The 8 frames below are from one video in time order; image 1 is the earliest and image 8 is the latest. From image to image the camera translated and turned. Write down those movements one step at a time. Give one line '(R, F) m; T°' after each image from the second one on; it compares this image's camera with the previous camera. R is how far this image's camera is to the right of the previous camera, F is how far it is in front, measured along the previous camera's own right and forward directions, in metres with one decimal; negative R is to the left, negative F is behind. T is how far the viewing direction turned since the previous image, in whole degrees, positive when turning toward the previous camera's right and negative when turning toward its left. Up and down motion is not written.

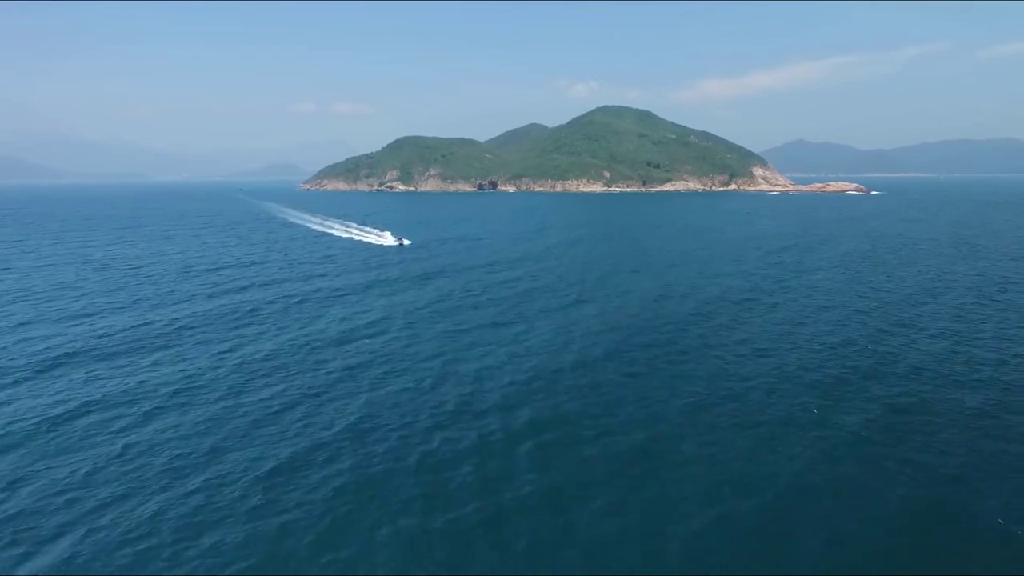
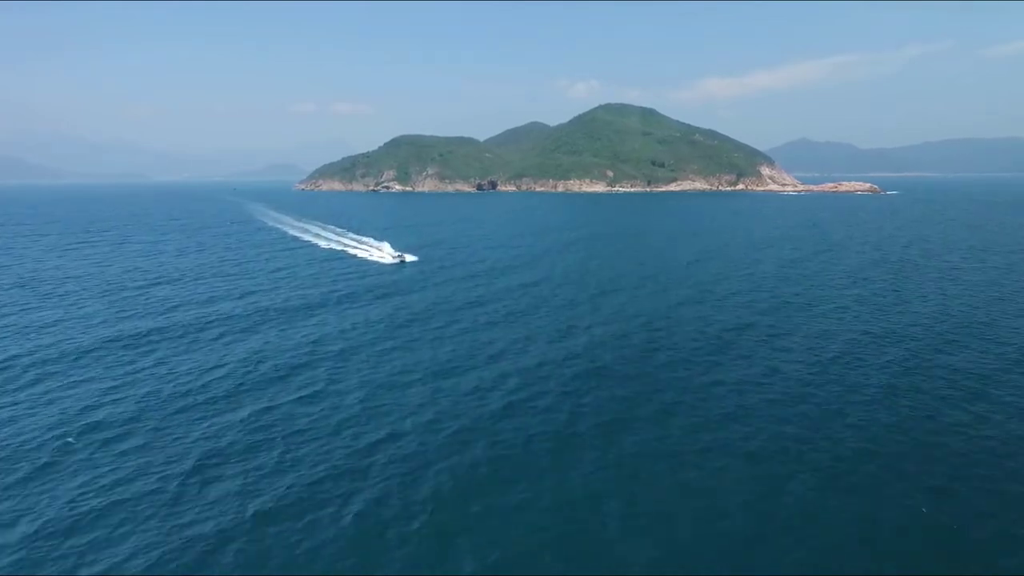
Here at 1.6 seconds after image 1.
(+2.6, +18.8) m; 0°
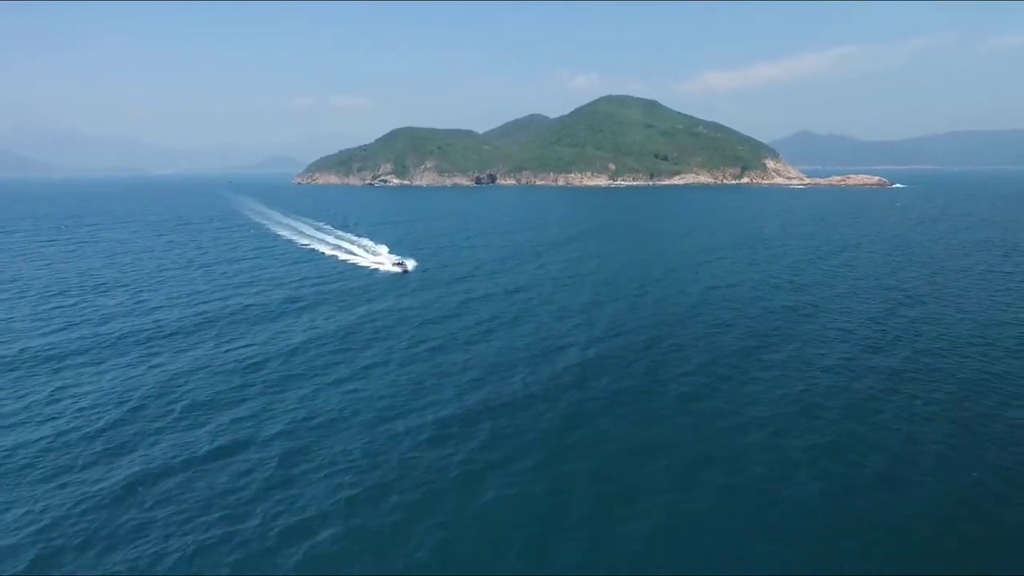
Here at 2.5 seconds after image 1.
(+1.6, +11.5) m; 0°
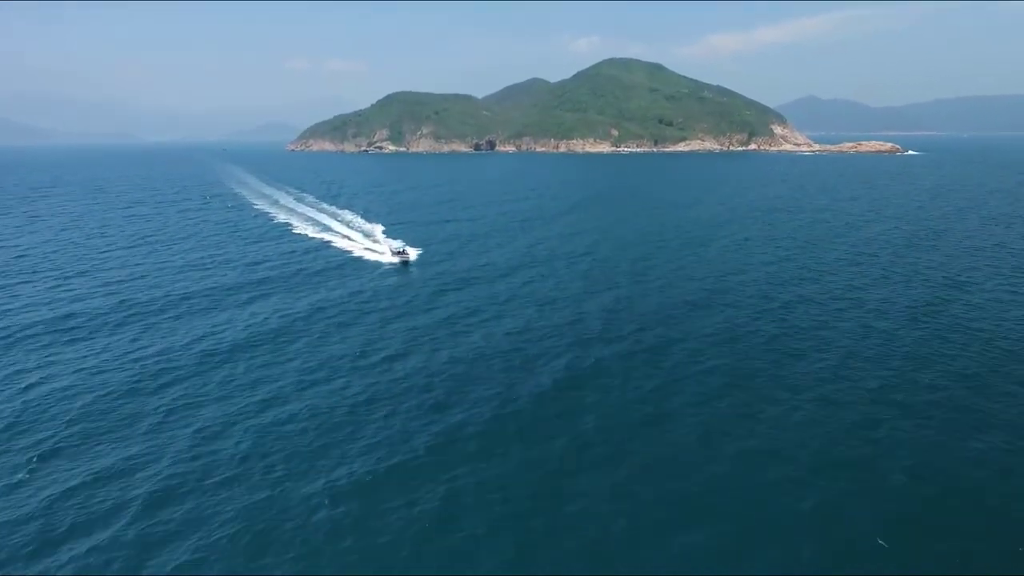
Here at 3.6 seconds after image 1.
(+1.9, +12.3) m; 0°
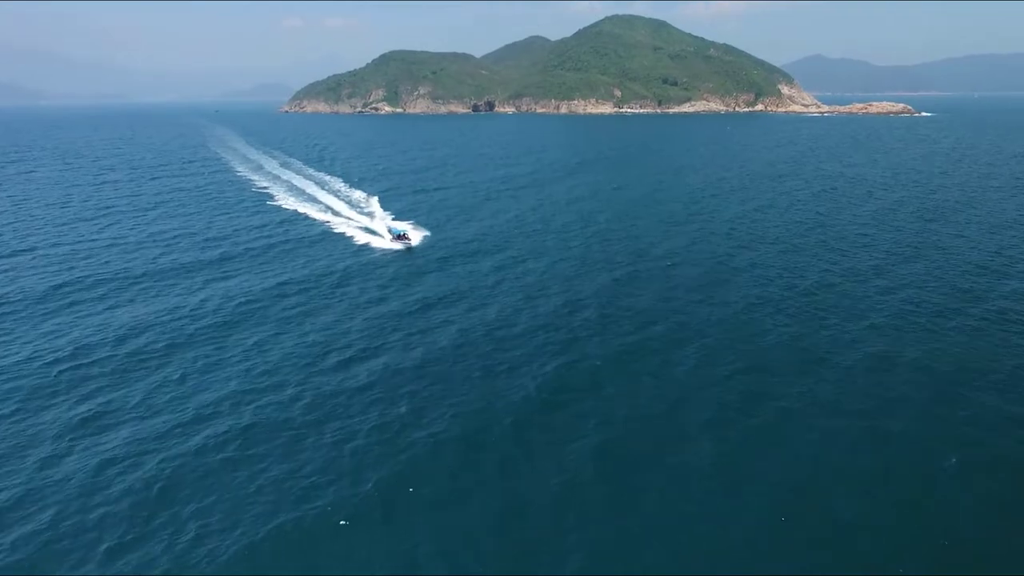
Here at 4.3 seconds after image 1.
(+1.1, +8.1) m; 0°
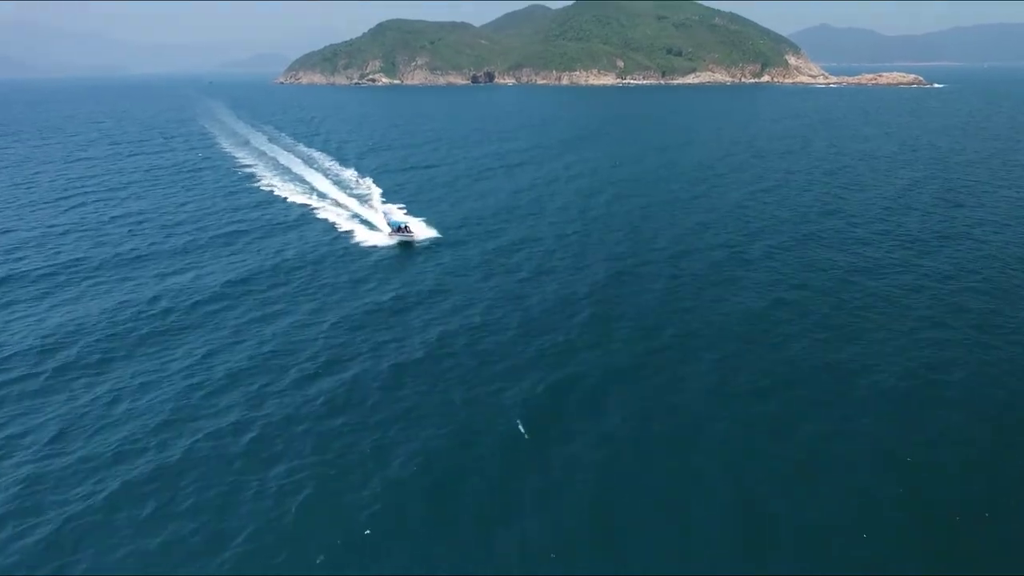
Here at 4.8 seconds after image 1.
(+0.8, +6.4) m; 0°
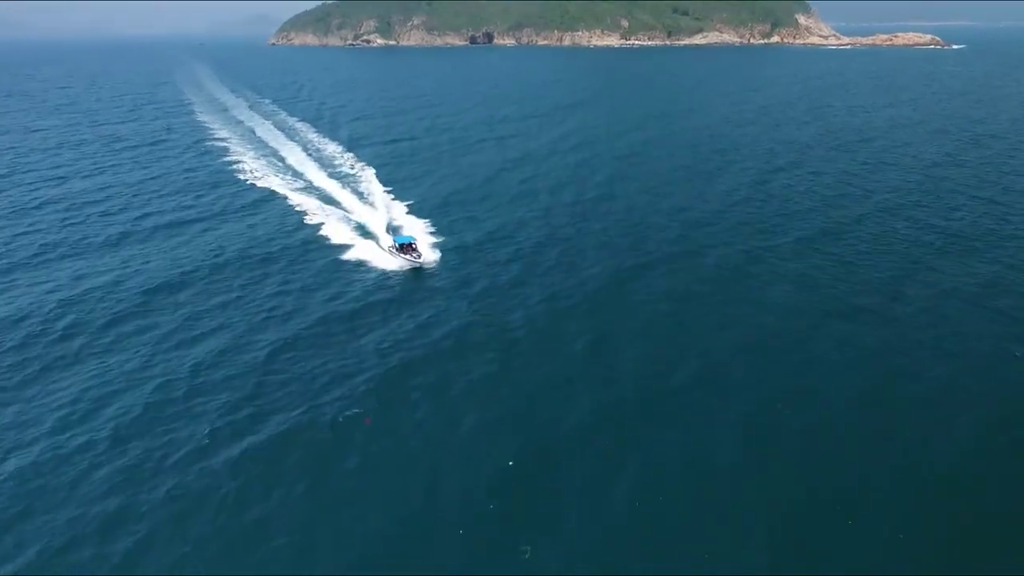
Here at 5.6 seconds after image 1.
(+1.3, +9.4) m; 0°
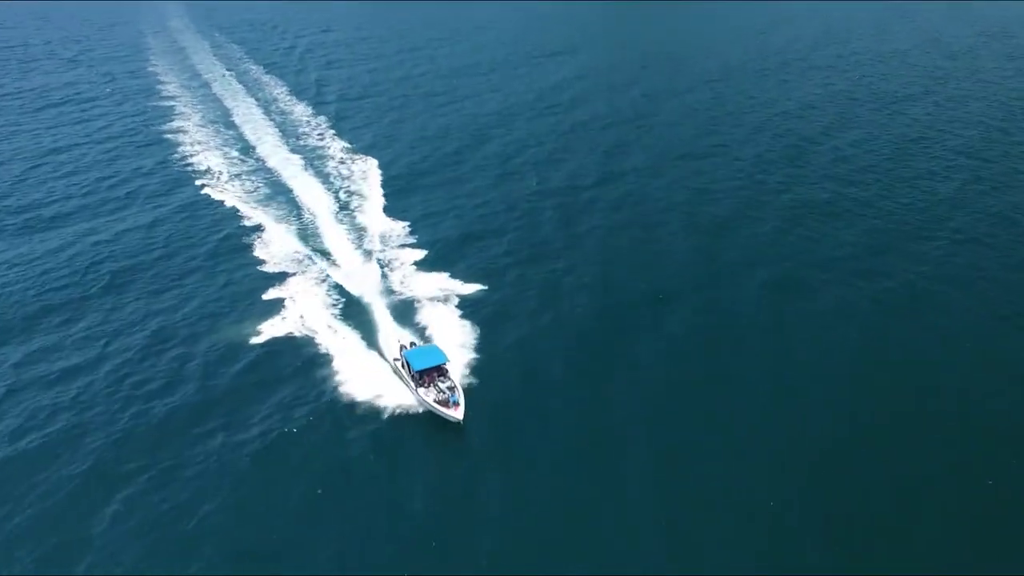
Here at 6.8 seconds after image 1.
(+1.3, +13.5) m; 0°
